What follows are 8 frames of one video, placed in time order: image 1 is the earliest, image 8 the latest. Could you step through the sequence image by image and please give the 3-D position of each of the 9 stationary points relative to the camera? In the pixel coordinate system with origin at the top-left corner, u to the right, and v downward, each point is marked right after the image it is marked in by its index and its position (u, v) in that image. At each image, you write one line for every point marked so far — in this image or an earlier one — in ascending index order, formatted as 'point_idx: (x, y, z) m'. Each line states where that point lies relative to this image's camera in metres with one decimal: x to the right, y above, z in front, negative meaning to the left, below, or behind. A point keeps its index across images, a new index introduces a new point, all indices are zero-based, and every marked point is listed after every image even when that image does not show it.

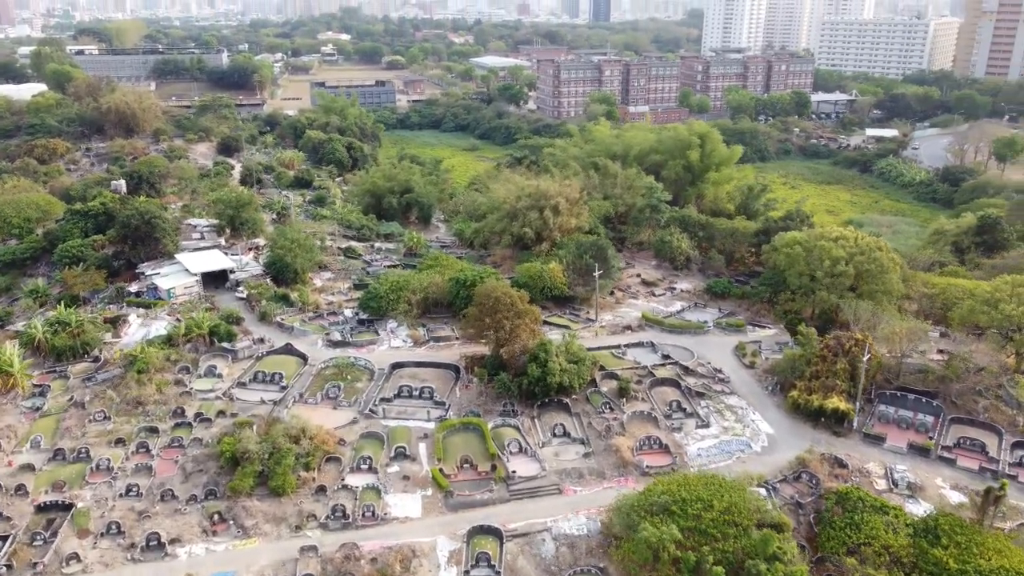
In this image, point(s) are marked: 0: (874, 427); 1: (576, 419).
0: (+9.0, -3.5, +18.7) m
1: (+1.7, -3.4, +19.7) m
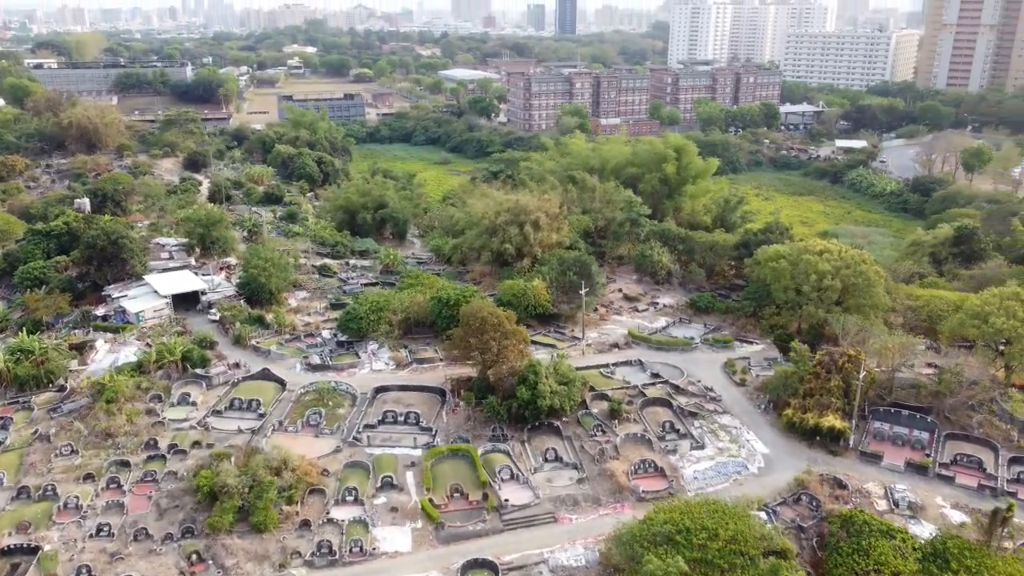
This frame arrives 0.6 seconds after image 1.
0: (+8.7, -3.8, +18.5) m
1: (+1.4, -3.9, +19.2) m
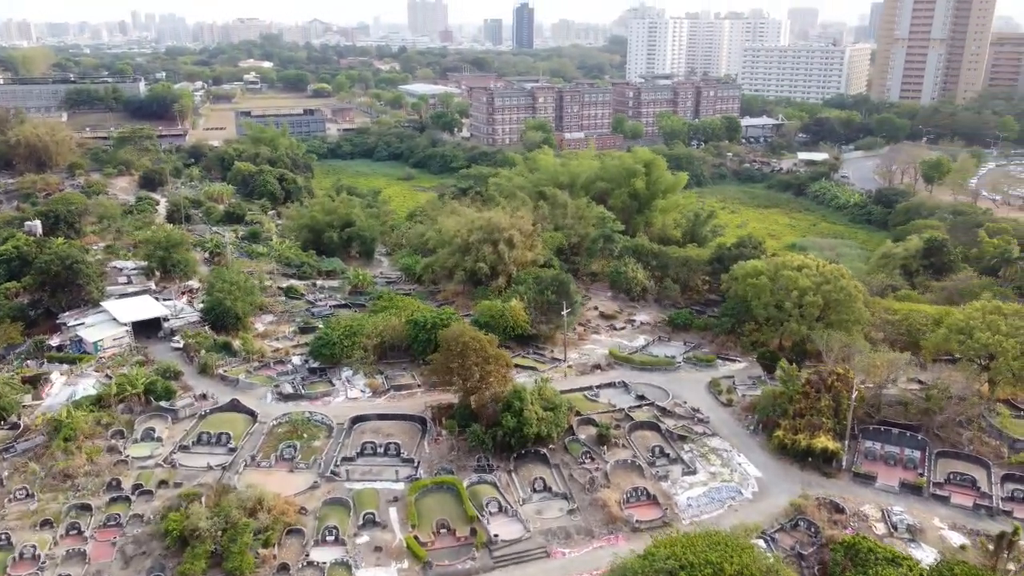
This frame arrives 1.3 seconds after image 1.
0: (+8.4, -4.3, +18.2) m
1: (+1.1, -4.5, +18.5) m
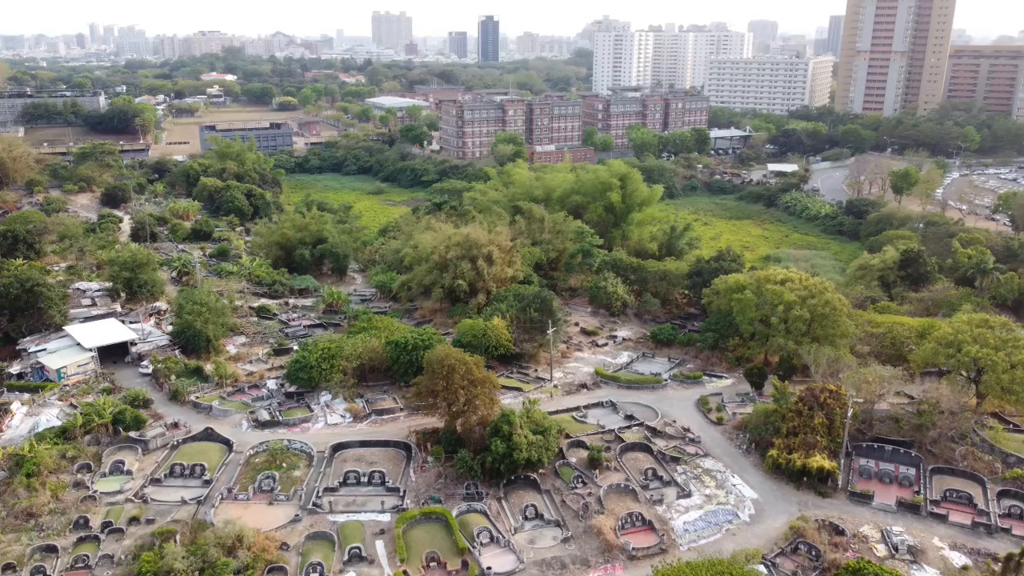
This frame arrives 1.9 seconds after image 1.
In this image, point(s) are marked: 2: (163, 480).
0: (+8.2, -4.7, +17.9) m
1: (+0.9, -5.0, +18.0) m
2: (-8.9, -4.9, +19.2) m
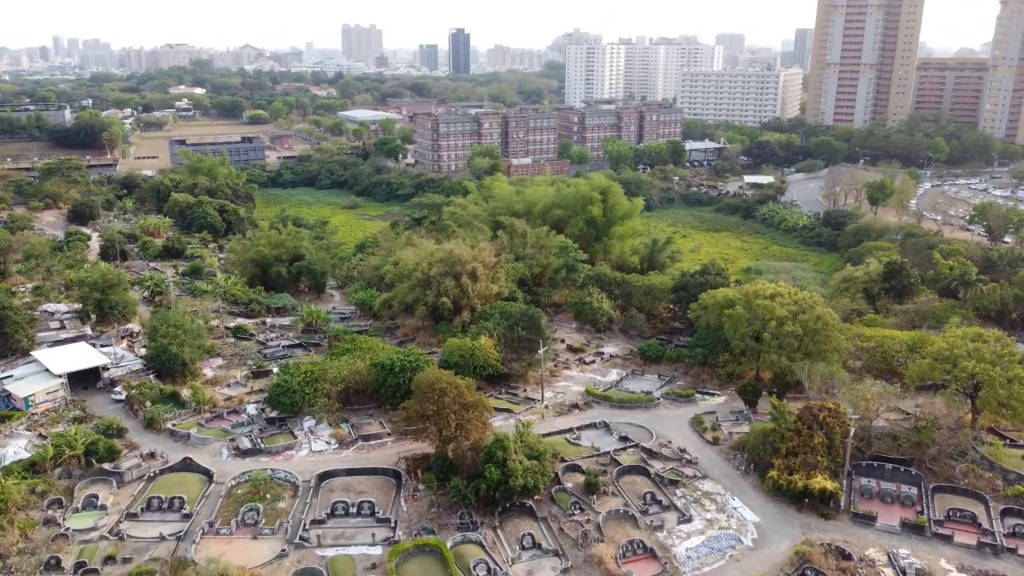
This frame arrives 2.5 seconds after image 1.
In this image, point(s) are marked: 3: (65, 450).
0: (+8.1, -5.0, +17.6) m
1: (+0.8, -5.5, +17.4) m
2: (-9.0, -5.5, +18.3) m
3: (-11.7, -4.2, +19.8) m
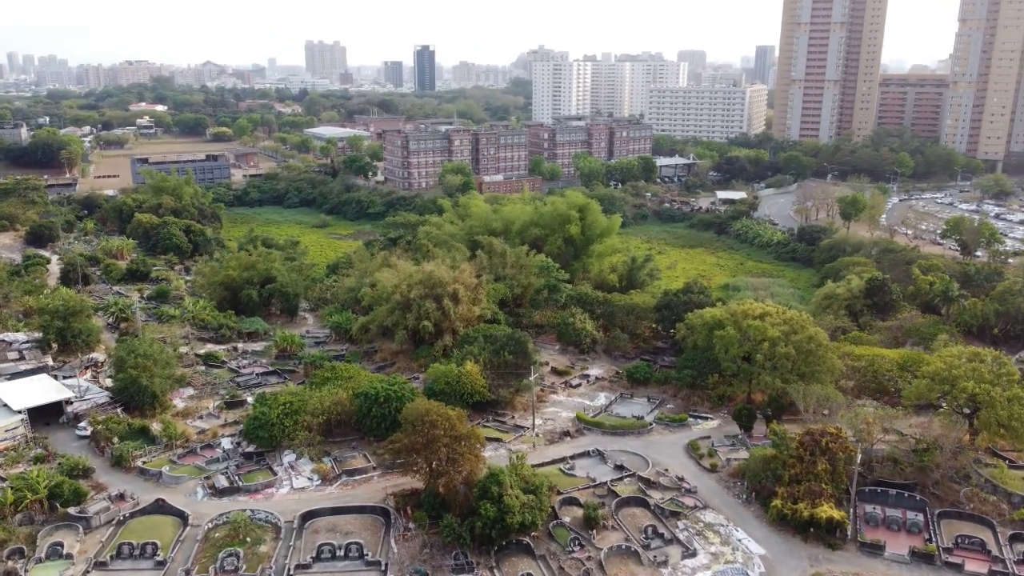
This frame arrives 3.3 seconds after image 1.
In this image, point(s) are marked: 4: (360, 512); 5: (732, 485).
0: (+8.0, -5.6, +17.1) m
1: (+0.7, -6.1, +16.5) m
2: (-9.1, -6.2, +17.1) m
3: (-11.9, -5.0, +18.5) m
4: (-3.7, -5.5, +18.6) m
5: (+5.6, -5.0, +19.3) m
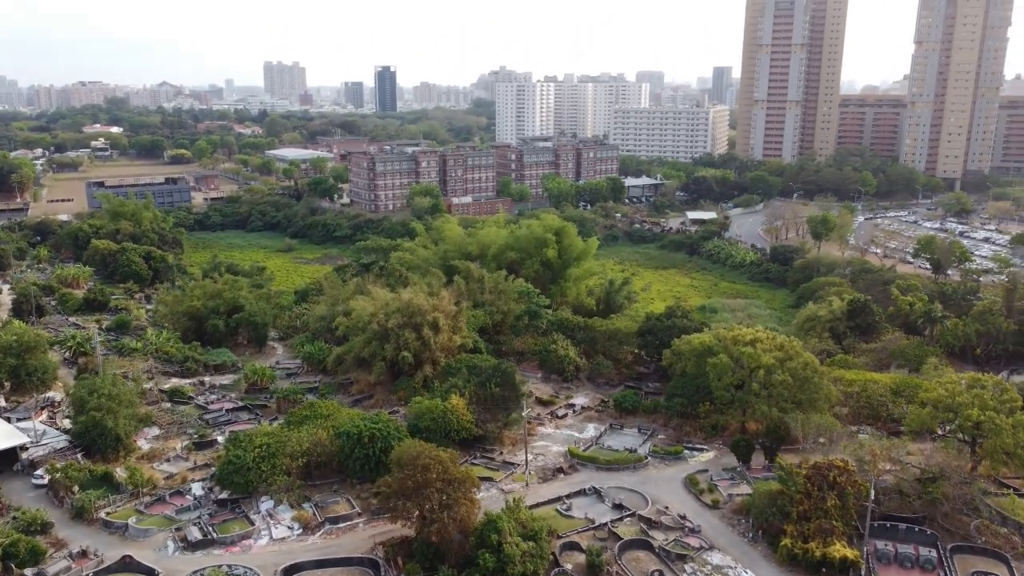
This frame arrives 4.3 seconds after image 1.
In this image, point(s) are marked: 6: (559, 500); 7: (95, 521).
0: (+8.0, -6.2, +16.4) m
1: (+0.7, -6.8, +15.5) m
2: (-9.1, -7.1, +15.6) m
3: (-12.0, -6.0, +16.9) m
4: (-3.8, -6.4, +17.4) m
5: (+5.5, -5.7, +18.6) m
6: (+1.2, -5.5, +19.7) m
7: (-10.7, -6.0, +19.5) m
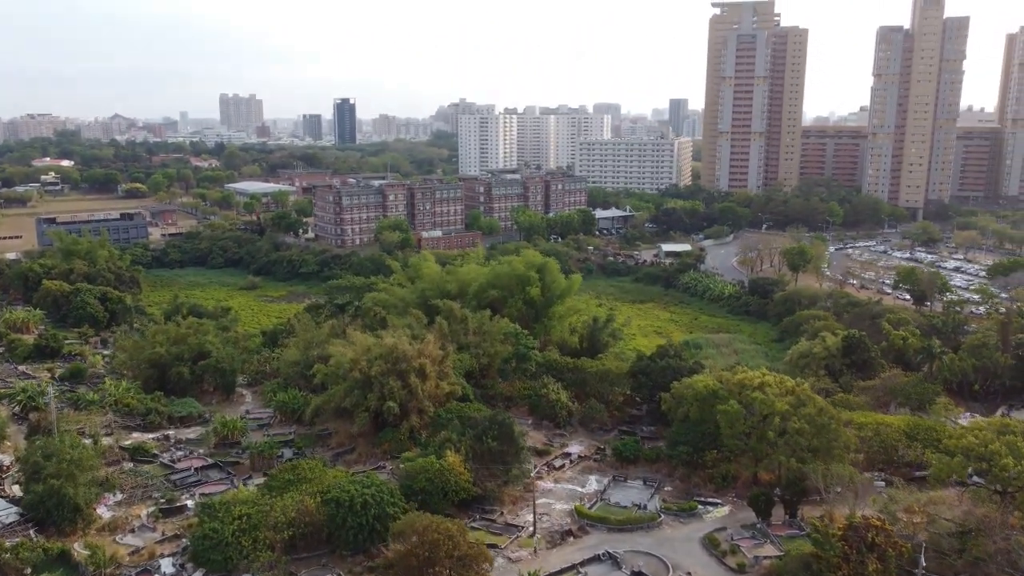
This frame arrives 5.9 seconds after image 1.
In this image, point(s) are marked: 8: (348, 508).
0: (+8.4, -7.1, +15.1) m
1: (+1.2, -7.8, +13.8) m
2: (-8.6, -8.3, +13.4) m
3: (-11.6, -7.2, +14.6) m
4: (-3.5, -7.5, +15.5) m
5: (+5.8, -6.8, +17.2) m
6: (+1.4, -6.7, +18.0) m
7: (-10.5, -7.3, +17.2) m
8: (-4.2, -5.5, +18.8) m
